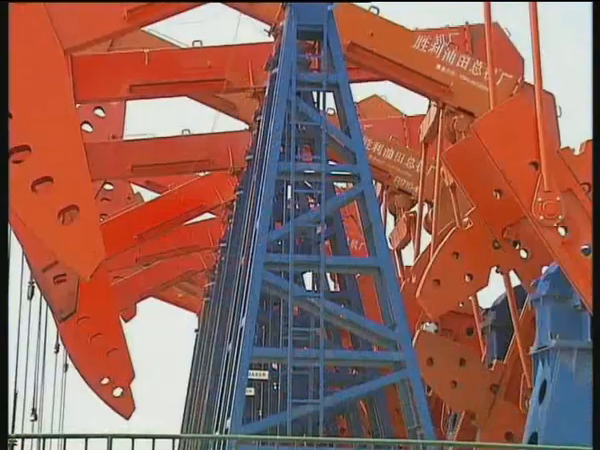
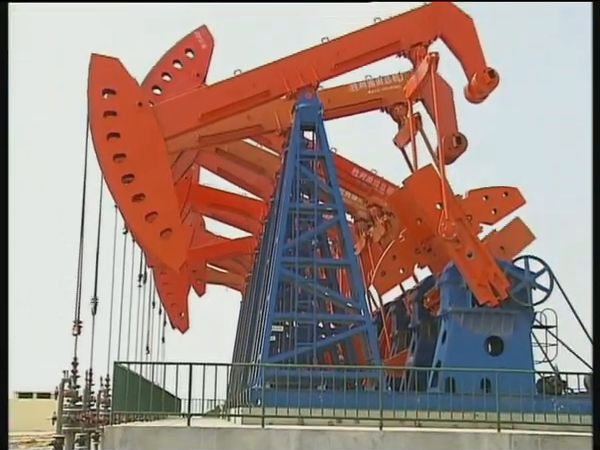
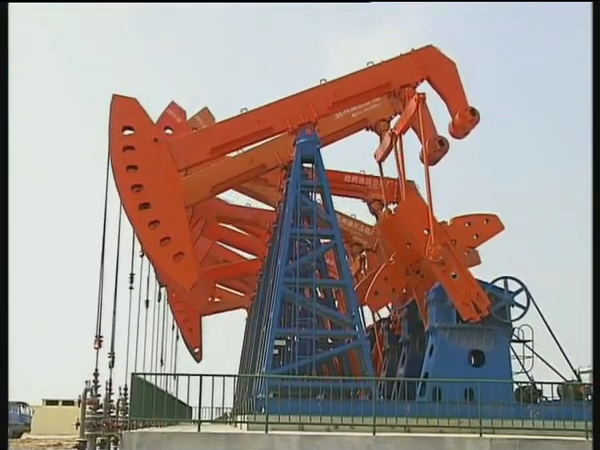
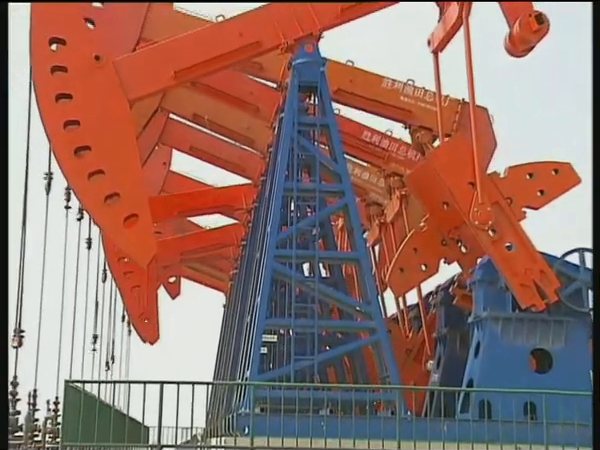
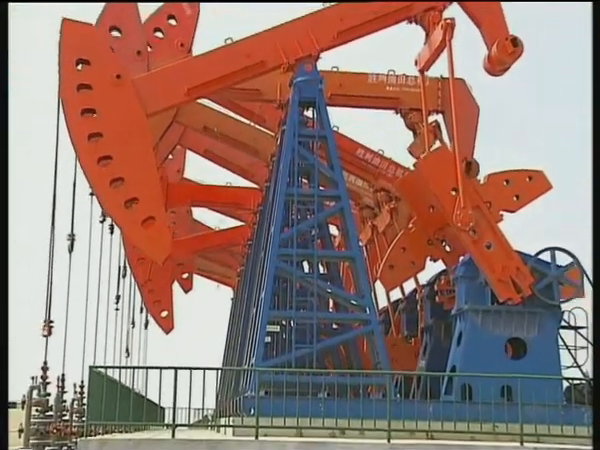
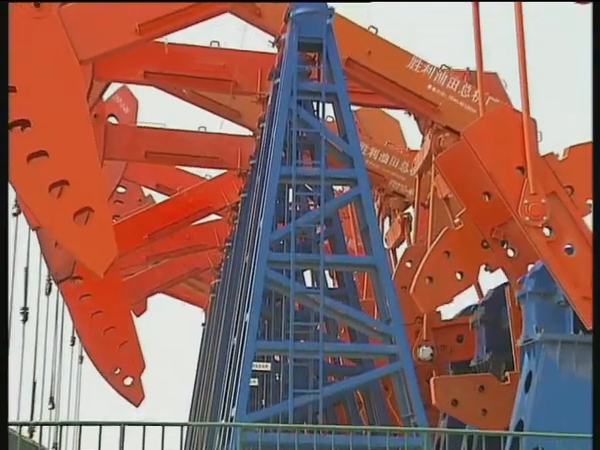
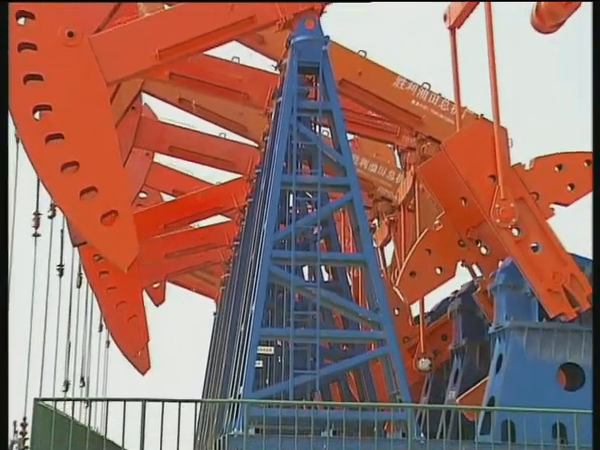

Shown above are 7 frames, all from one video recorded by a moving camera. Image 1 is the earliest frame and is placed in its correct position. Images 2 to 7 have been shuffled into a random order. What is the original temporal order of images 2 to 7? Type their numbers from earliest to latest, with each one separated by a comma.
6, 7, 4, 5, 2, 3
